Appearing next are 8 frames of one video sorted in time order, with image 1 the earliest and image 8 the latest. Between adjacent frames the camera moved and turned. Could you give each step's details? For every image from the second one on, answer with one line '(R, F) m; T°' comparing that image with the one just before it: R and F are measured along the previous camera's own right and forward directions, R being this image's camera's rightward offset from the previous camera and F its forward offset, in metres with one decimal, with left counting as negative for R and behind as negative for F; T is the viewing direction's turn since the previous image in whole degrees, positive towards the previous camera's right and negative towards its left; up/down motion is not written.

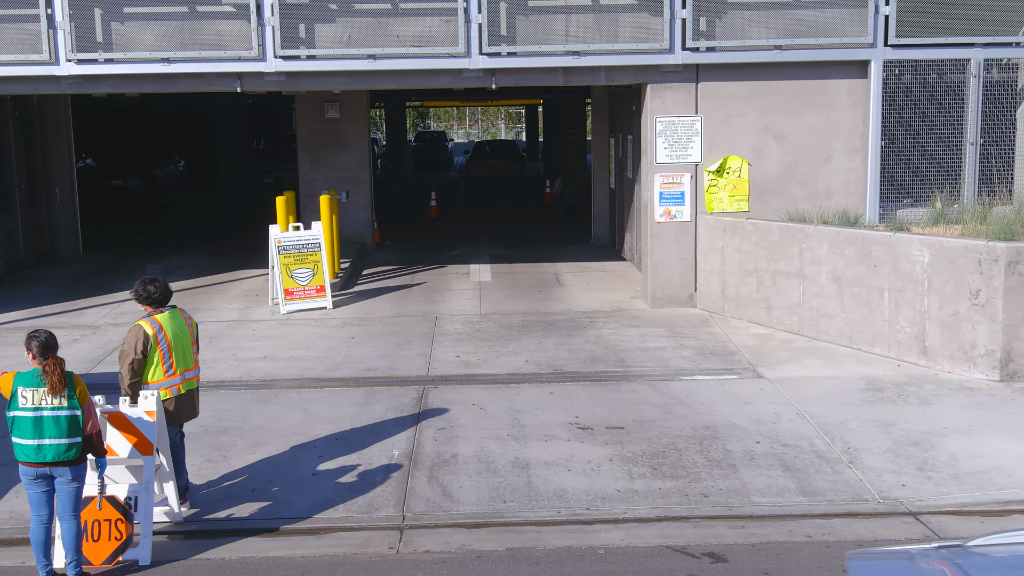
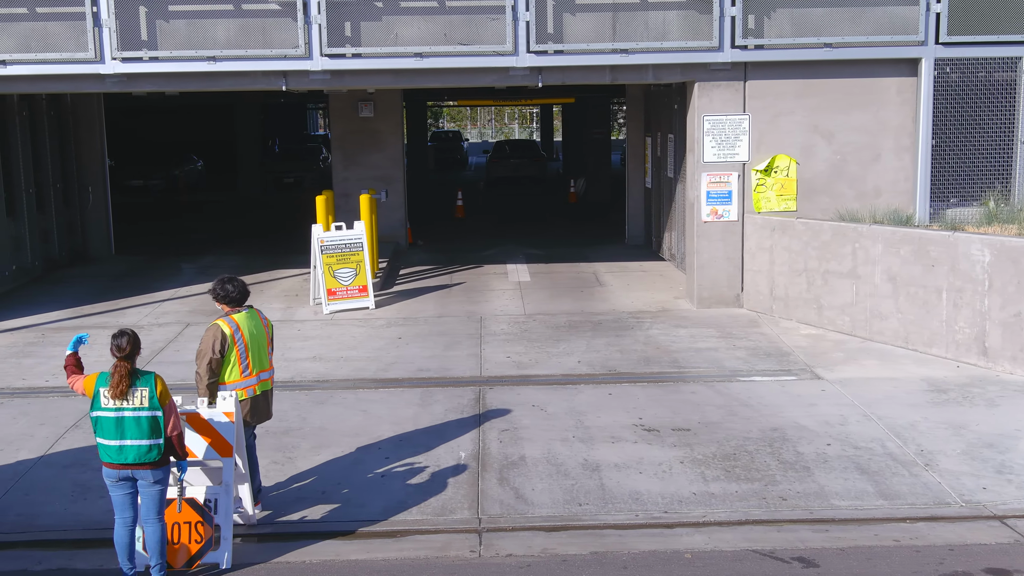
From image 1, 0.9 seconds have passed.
(-0.6, +0.1) m; 0°
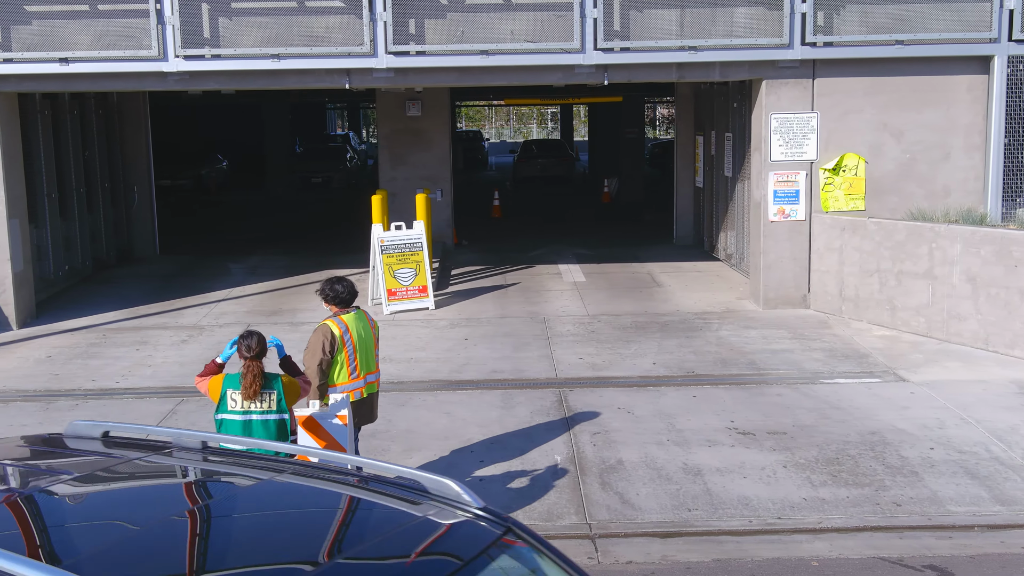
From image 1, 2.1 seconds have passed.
(-0.8, +0.1) m; 0°
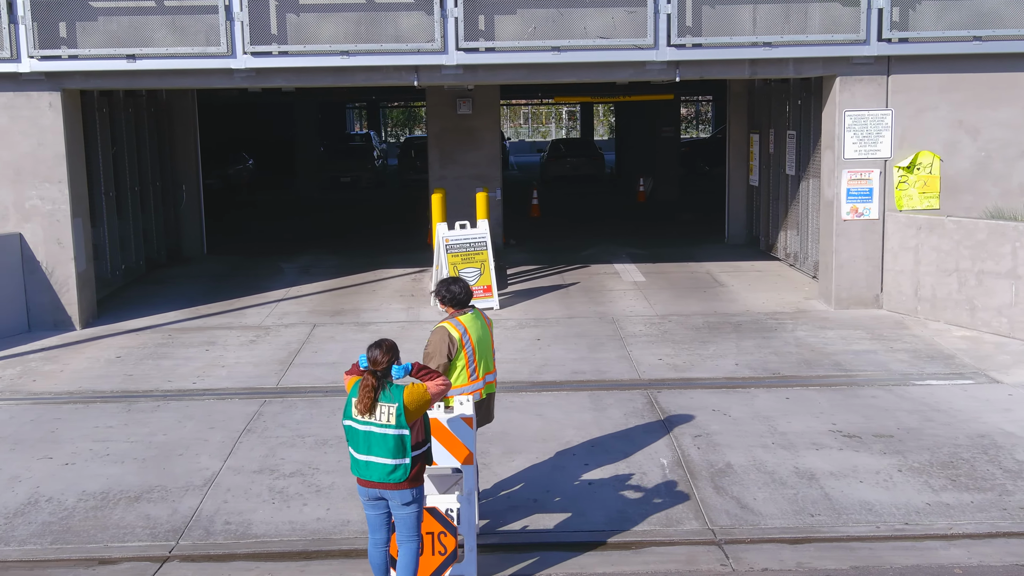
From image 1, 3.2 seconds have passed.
(-0.9, +0.1) m; 0°
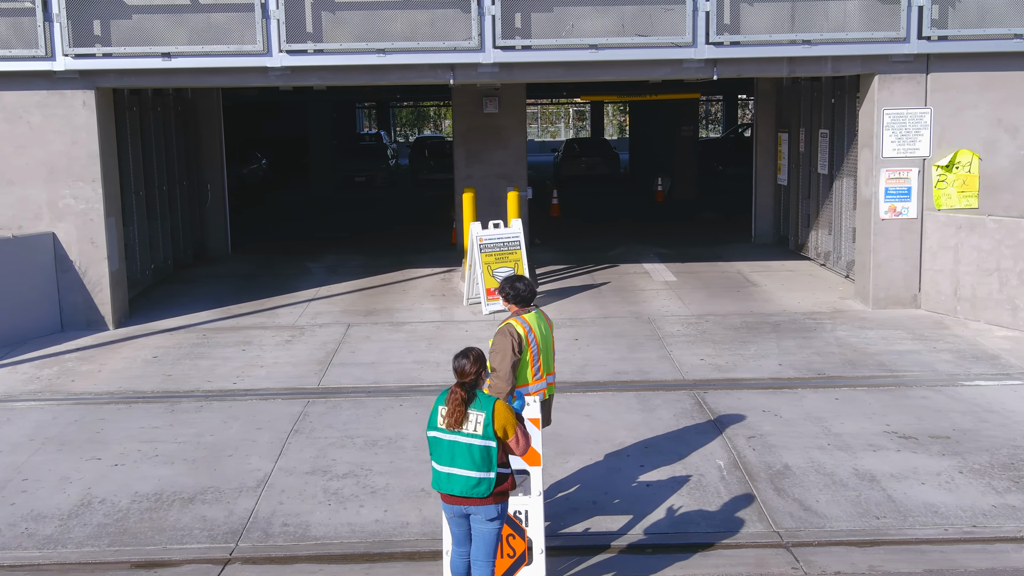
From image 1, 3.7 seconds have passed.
(-0.5, +0.1) m; 0°
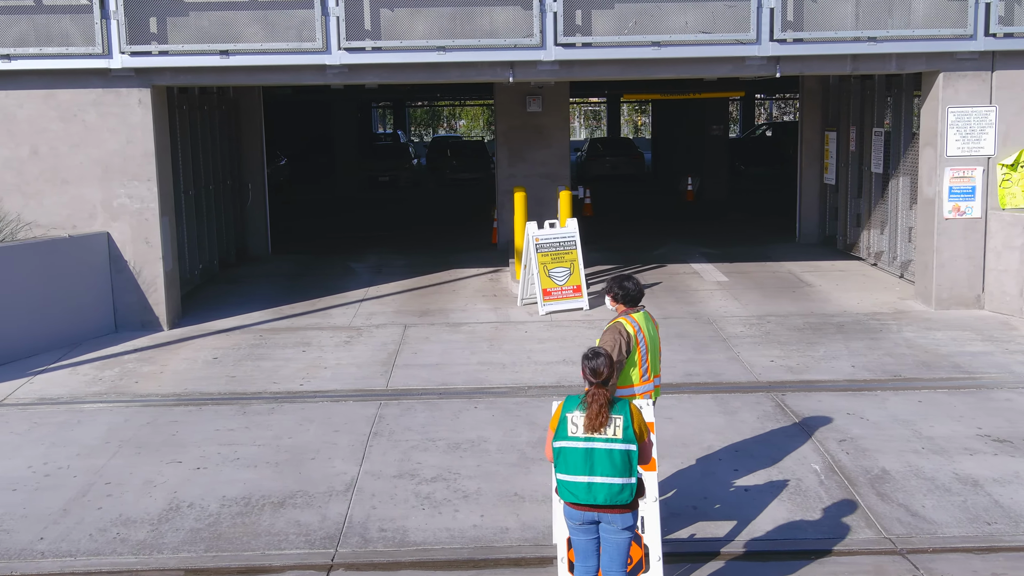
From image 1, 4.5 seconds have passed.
(-0.7, +0.1) m; 0°
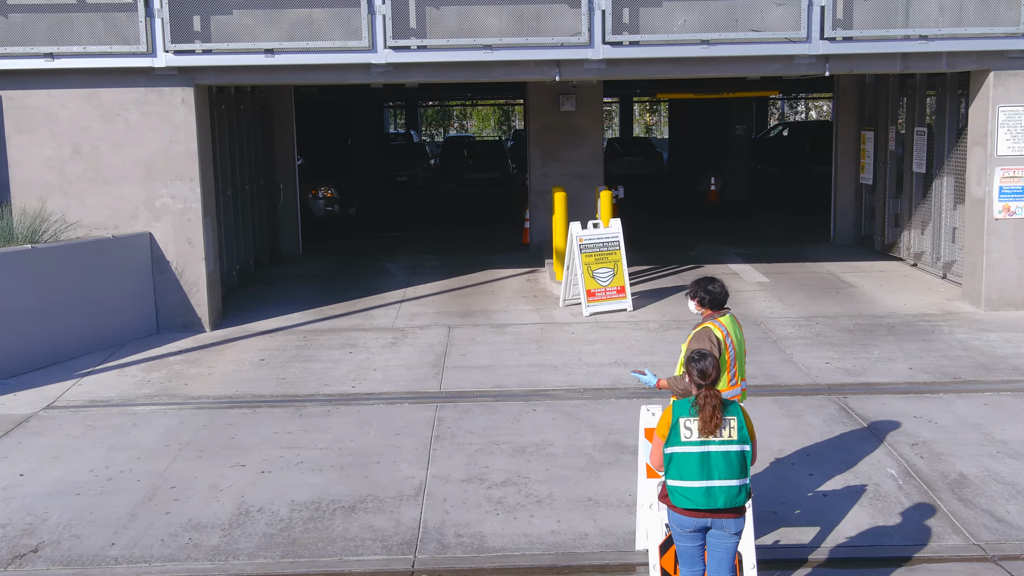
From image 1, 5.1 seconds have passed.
(-0.6, +0.1) m; 0°
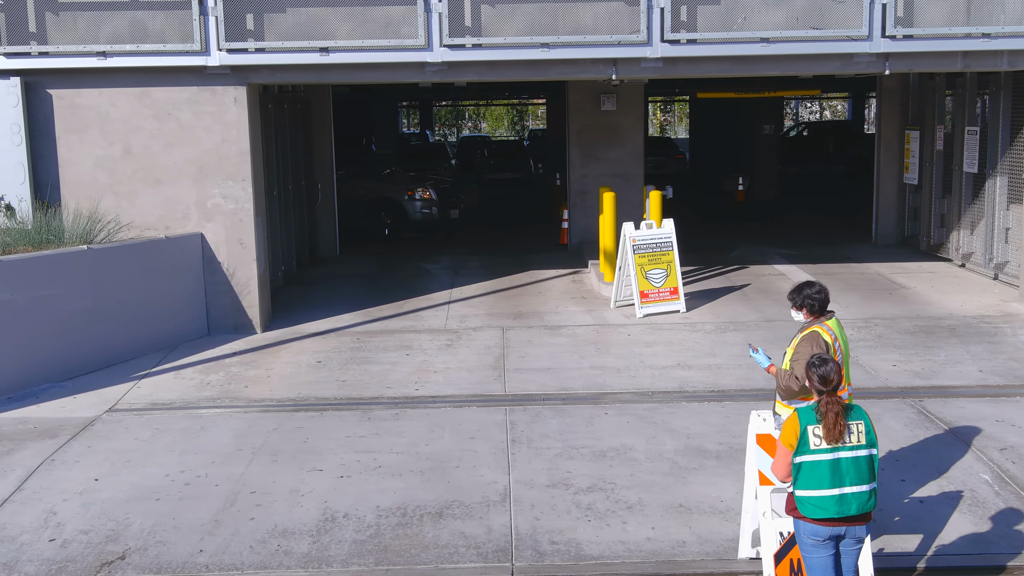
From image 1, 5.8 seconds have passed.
(-0.7, +0.1) m; 0°
